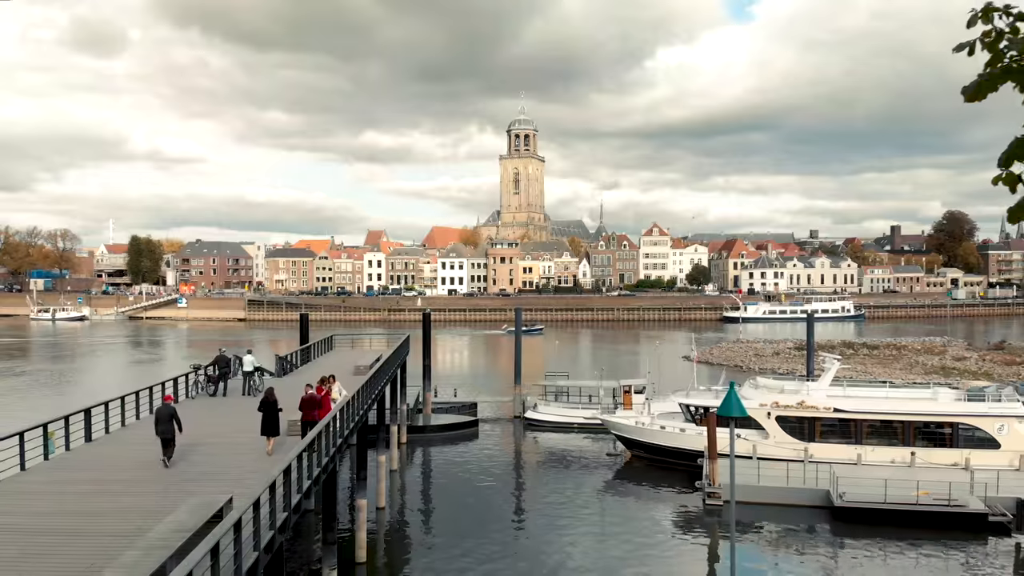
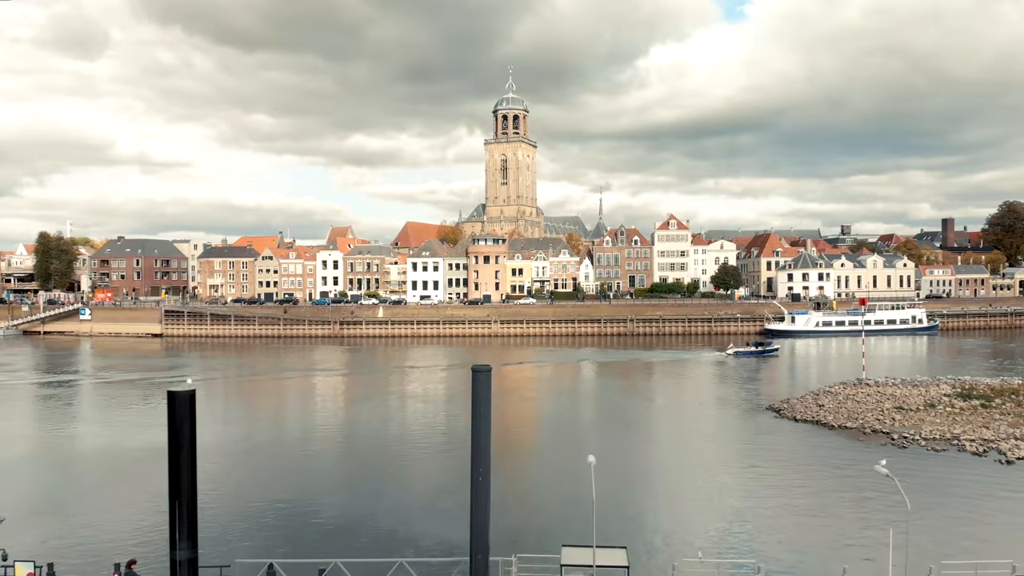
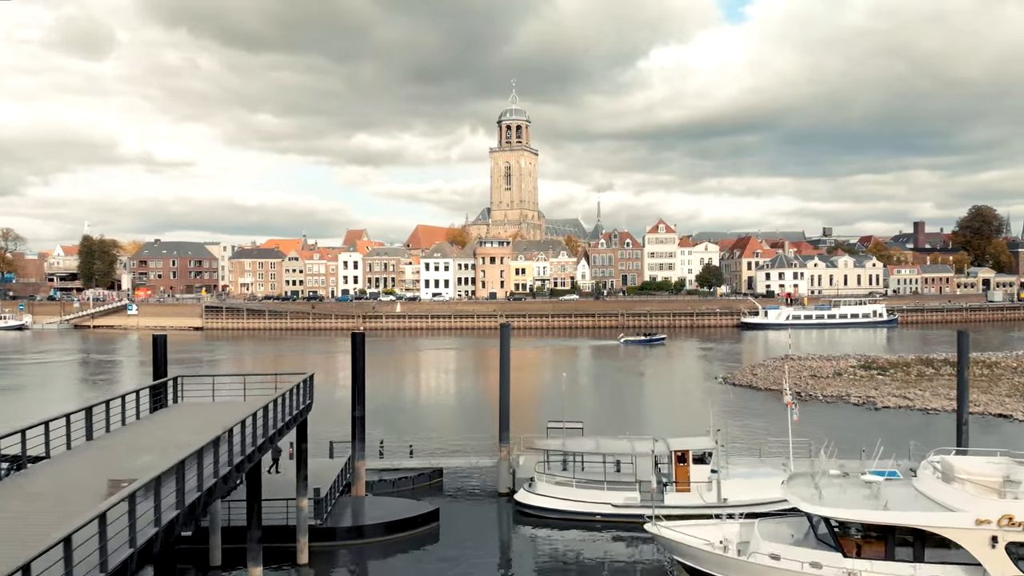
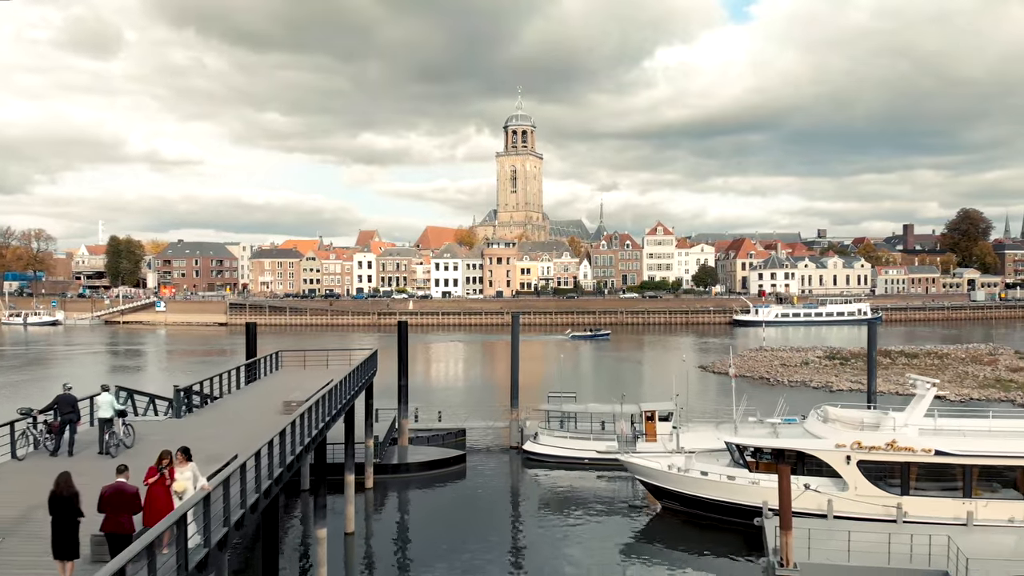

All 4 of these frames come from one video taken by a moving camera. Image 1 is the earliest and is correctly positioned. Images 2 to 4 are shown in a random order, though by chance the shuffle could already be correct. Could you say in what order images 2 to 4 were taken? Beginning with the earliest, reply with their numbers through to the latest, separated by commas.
4, 3, 2
